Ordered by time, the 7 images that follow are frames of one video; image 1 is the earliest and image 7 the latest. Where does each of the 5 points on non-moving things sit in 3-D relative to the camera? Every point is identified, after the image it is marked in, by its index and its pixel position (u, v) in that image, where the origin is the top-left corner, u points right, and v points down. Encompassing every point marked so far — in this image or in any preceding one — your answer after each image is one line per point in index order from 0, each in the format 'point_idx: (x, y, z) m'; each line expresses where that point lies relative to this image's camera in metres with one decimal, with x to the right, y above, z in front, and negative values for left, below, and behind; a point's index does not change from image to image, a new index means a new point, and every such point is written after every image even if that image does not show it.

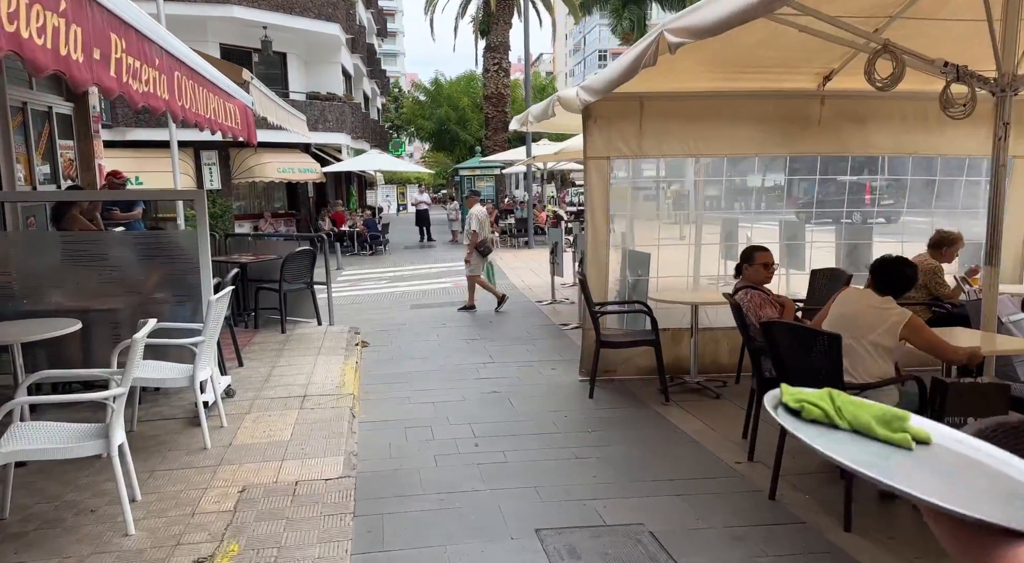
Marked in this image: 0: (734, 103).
0: (+1.9, +1.5, +6.2) m
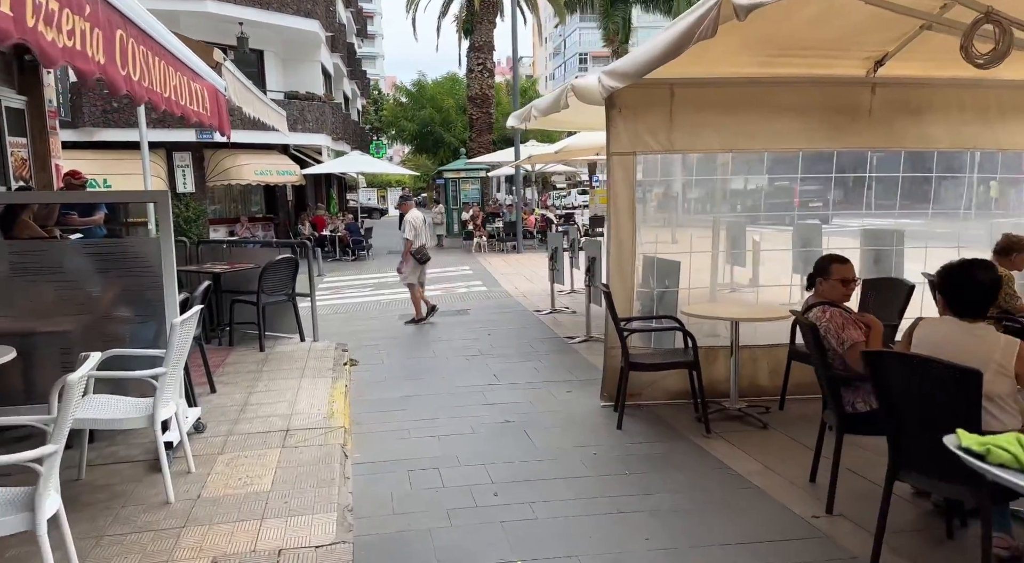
0: (+2.0, +1.4, +5.5) m
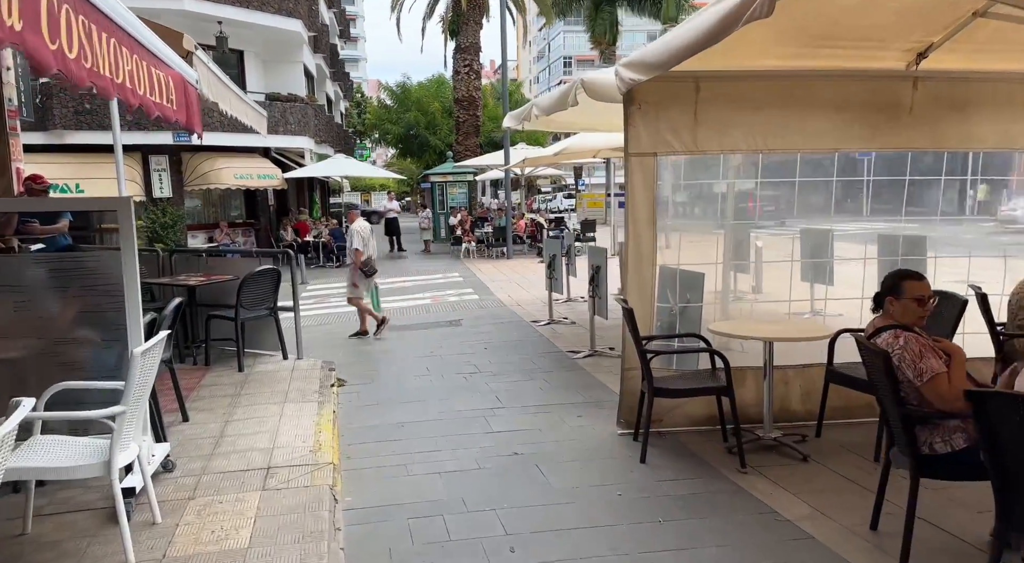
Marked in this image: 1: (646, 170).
0: (+2.1, +1.3, +5.0) m
1: (+0.9, +0.8, +4.9) m
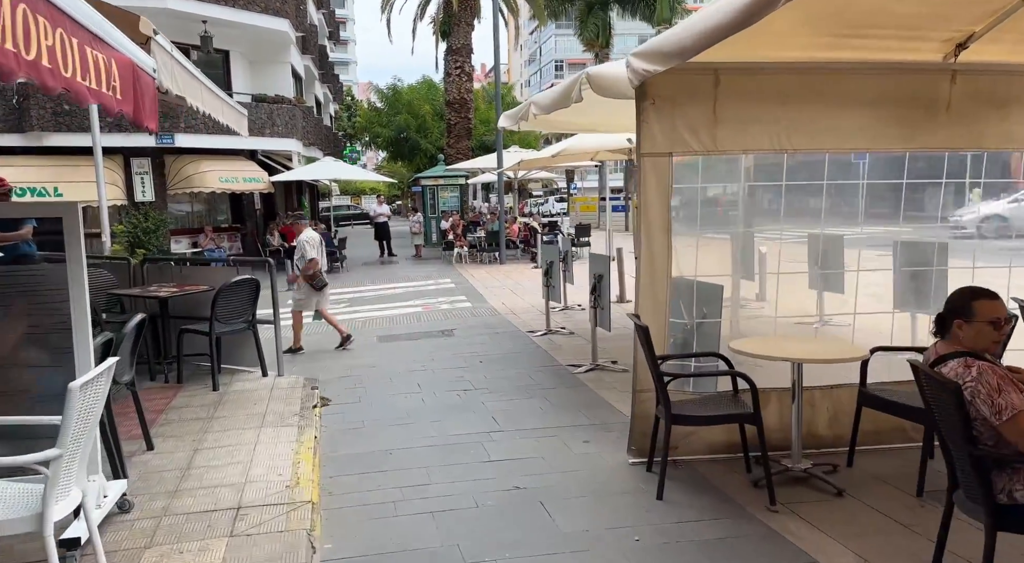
0: (+2.0, +1.3, +4.5) m
1: (+0.9, +0.7, +4.4) m
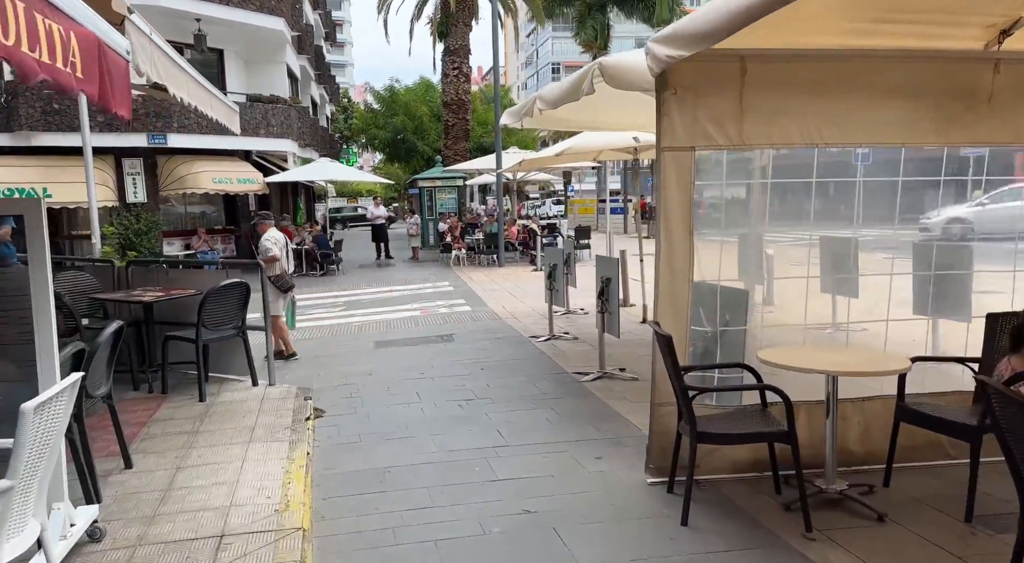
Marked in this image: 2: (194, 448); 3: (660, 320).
0: (+2.1, +1.2, +4.2) m
1: (+0.9, +0.6, +4.1) m
2: (-2.1, -1.1, +4.8) m
3: (+0.9, -0.2, +4.2) m
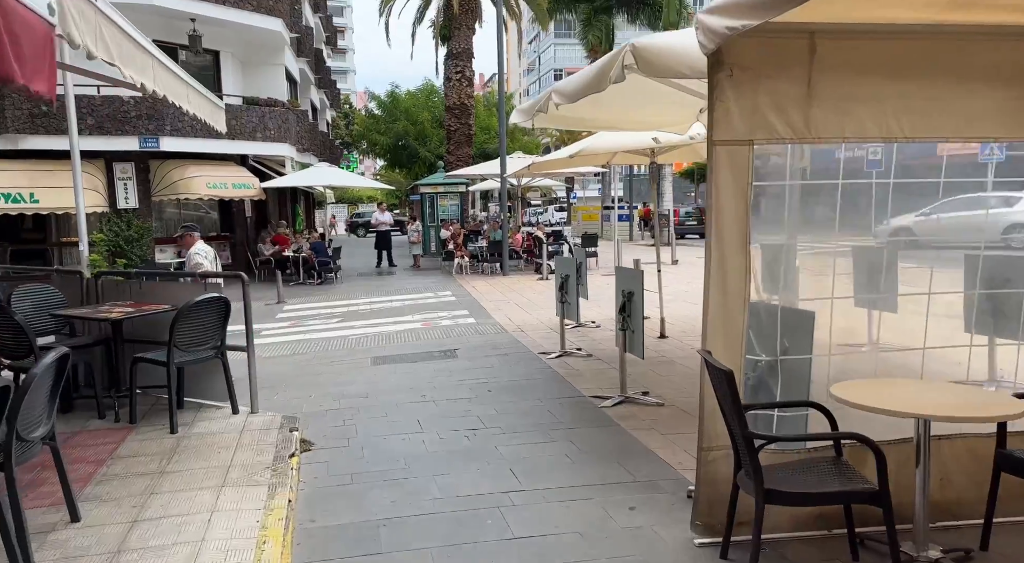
0: (+2.2, +1.1, +3.5) m
1: (+1.0, +0.5, +3.4) m
2: (-2.0, -1.2, +4.1) m
3: (+1.0, -0.3, +3.5) m
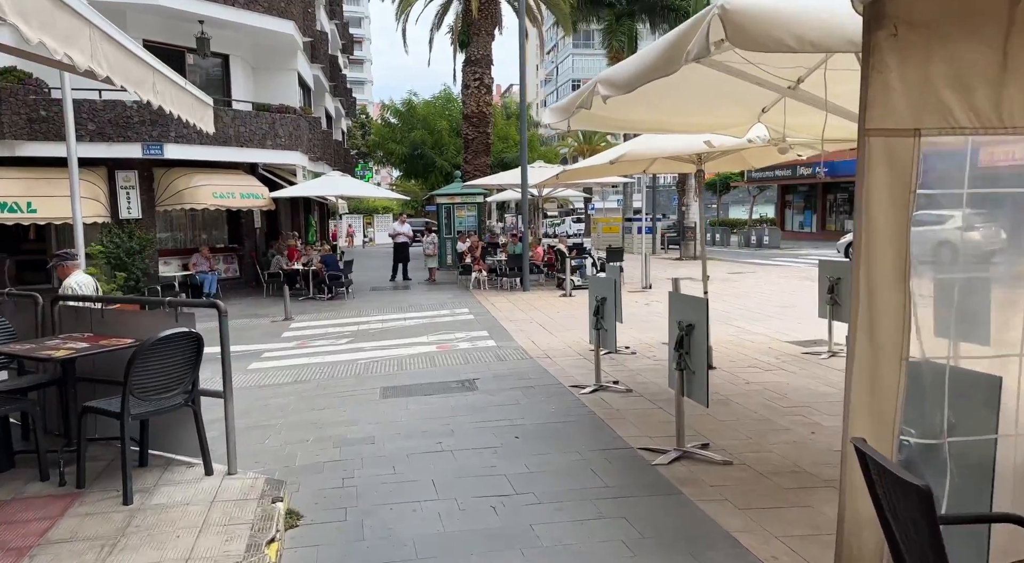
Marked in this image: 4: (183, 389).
0: (+2.4, +0.9, +2.4) m
1: (+1.2, +0.4, +2.3) m
2: (-1.8, -1.3, +3.0) m
3: (+1.2, -0.5, +2.5) m
4: (-2.0, -0.6, +4.4) m
